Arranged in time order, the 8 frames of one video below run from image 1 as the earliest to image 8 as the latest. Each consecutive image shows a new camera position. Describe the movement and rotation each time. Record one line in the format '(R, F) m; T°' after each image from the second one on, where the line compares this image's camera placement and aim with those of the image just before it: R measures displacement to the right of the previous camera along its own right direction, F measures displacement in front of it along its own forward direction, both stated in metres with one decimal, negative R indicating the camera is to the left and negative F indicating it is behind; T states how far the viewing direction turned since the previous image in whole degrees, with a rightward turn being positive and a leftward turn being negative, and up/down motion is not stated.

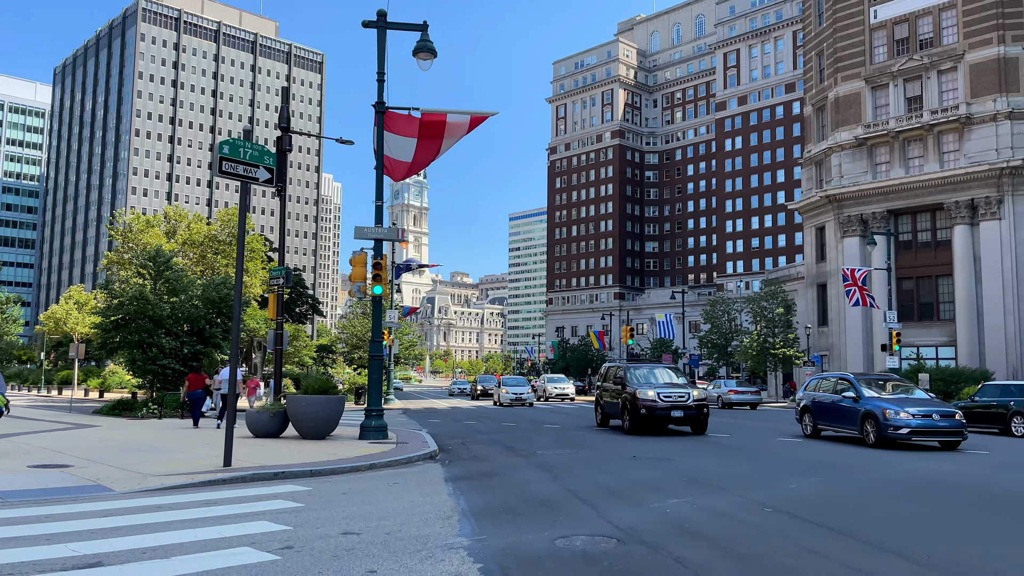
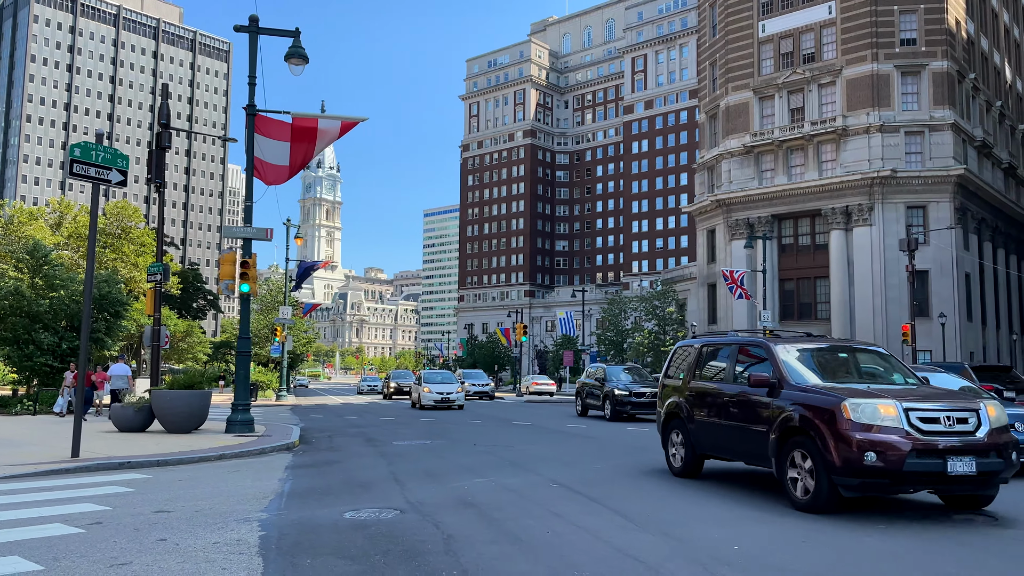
(+1.0, -0.9) m; +6°
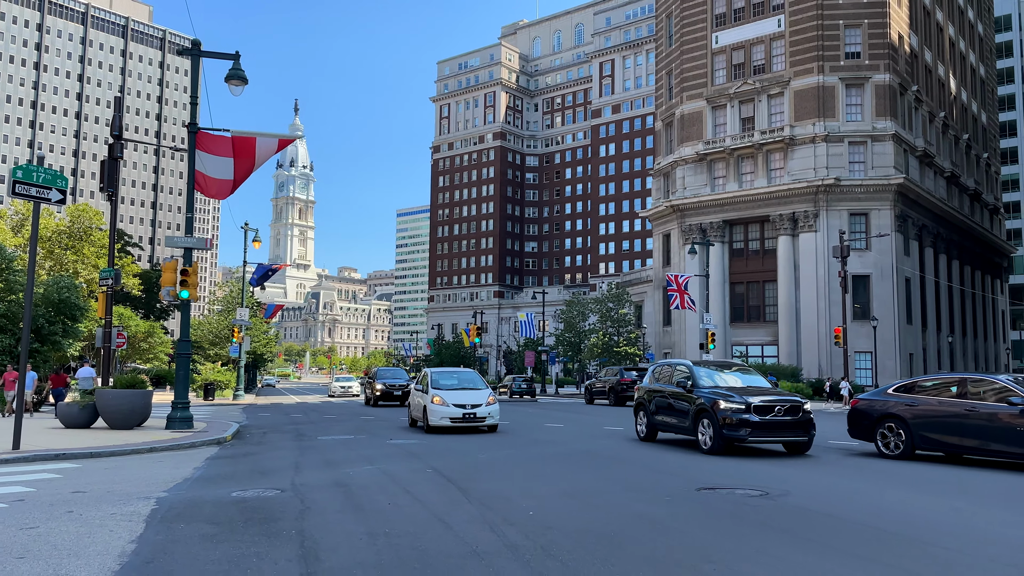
(+1.1, -1.4) m; +2°
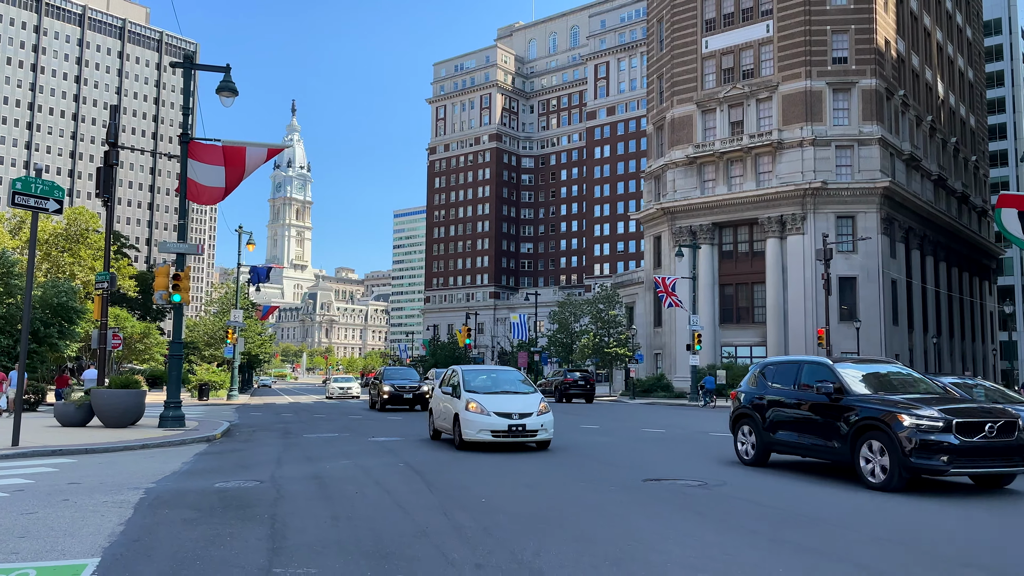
(+0.4, -0.7) m; 0°
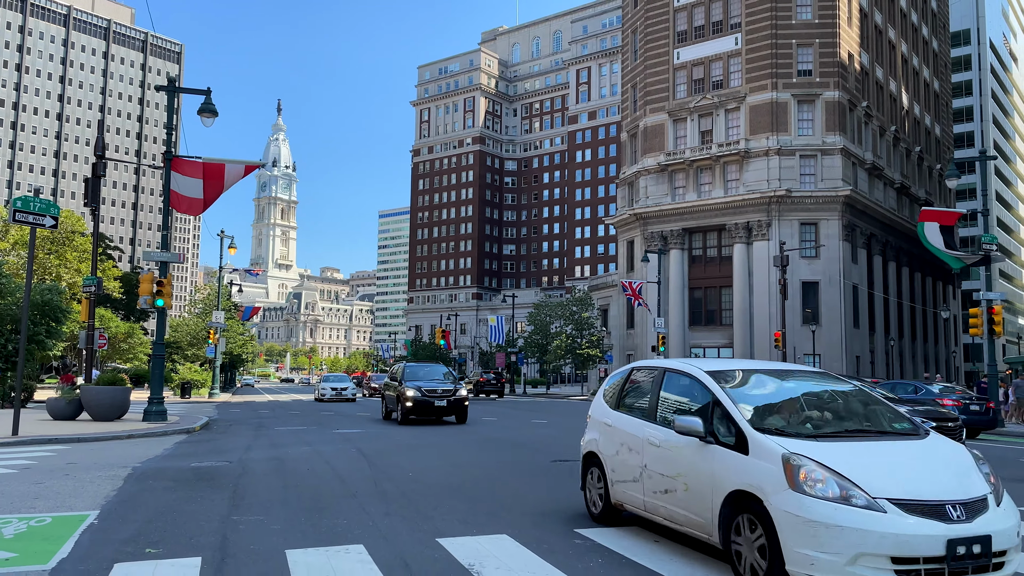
(+0.7, -1.7) m; +1°
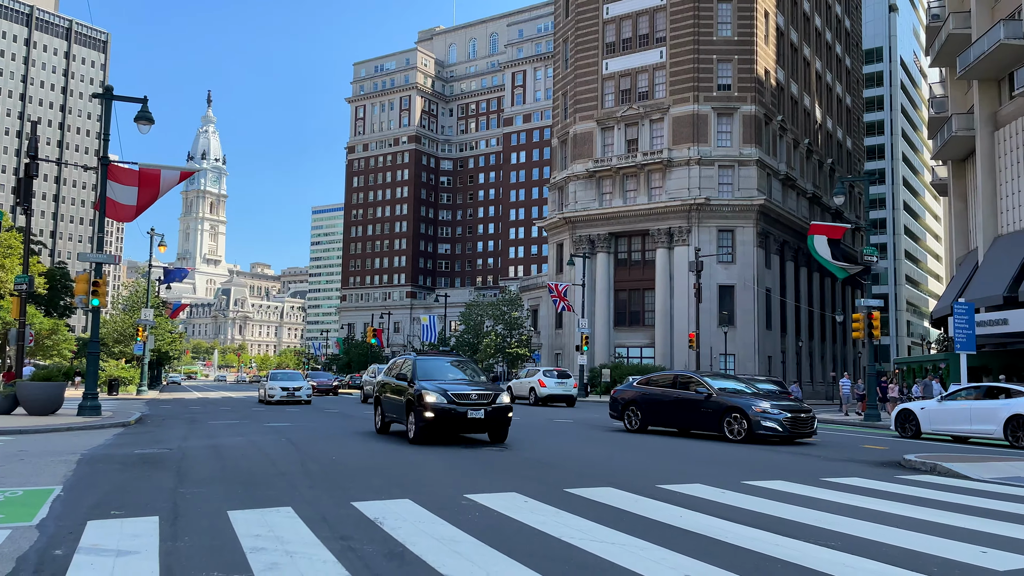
(+0.3, -1.5) m; +5°
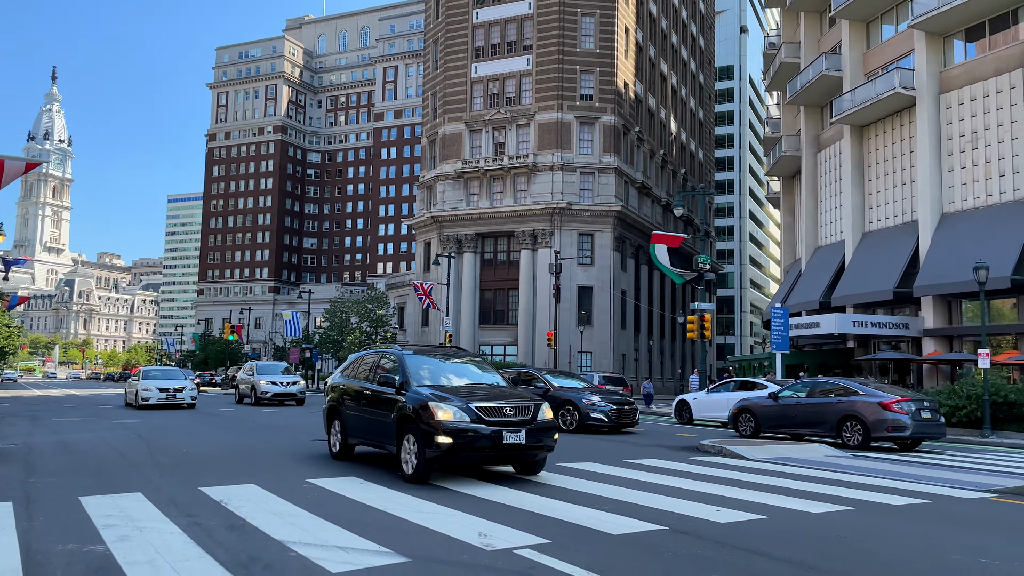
(+0.3, -1.1) m; +9°
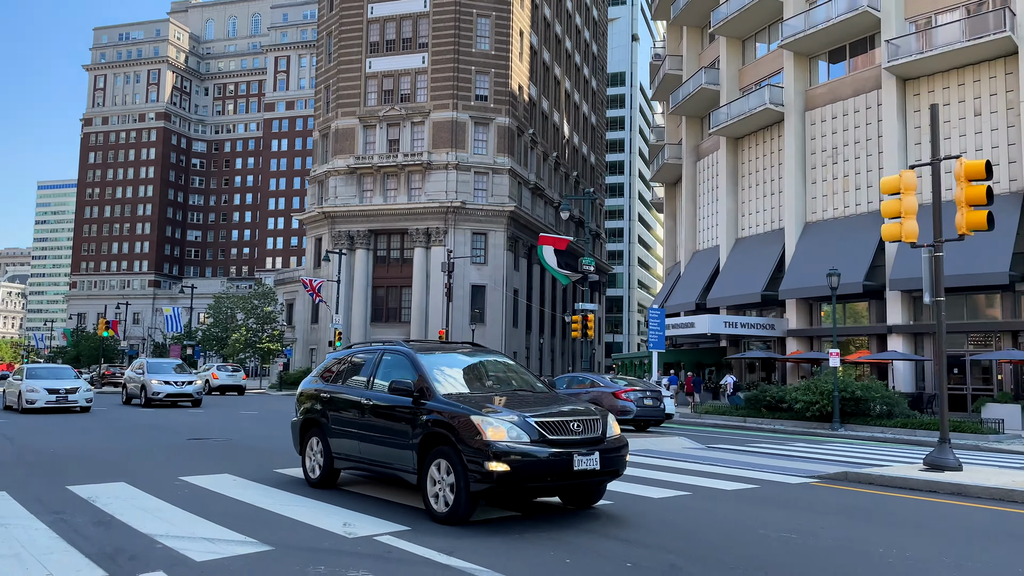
(+0.2, -0.5) m; +7°
